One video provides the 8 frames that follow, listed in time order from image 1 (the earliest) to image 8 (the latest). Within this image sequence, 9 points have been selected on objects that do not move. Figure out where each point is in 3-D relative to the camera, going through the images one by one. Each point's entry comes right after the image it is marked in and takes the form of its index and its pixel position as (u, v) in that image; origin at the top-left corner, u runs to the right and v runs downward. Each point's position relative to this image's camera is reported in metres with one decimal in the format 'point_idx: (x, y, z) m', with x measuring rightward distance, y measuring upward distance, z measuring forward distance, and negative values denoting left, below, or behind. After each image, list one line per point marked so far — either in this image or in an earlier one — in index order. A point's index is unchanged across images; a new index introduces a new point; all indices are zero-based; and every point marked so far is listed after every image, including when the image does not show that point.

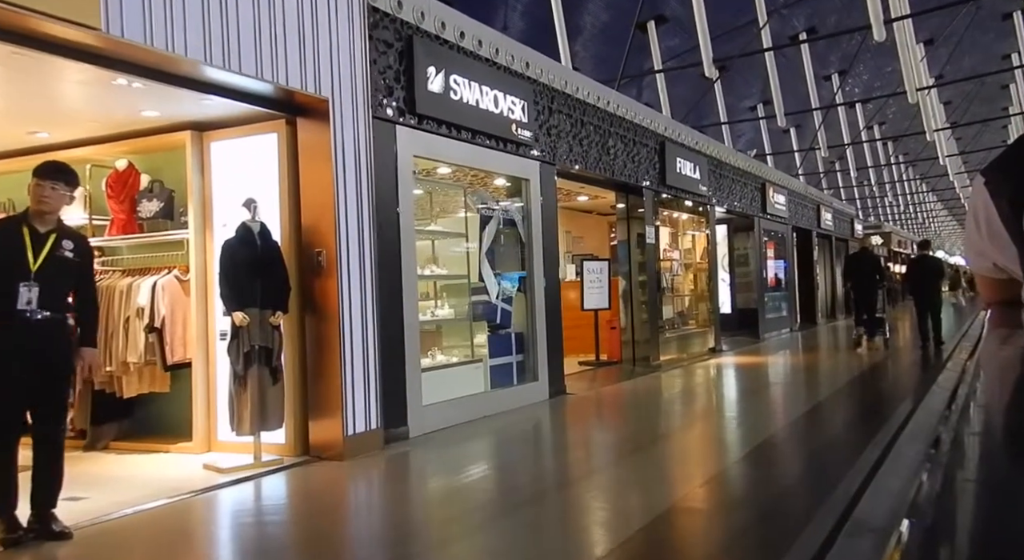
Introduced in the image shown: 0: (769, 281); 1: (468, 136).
0: (+4.5, 0.0, +14.3) m
1: (-0.3, +1.0, +6.0) m
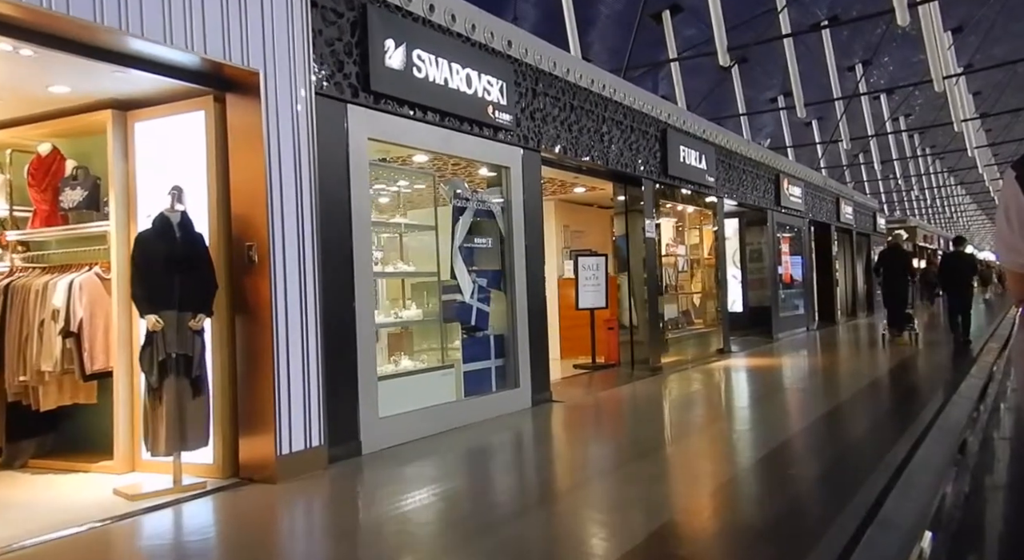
0: (+4.5, 0.0, +13.6) m
1: (-0.5, +1.1, +5.5) m
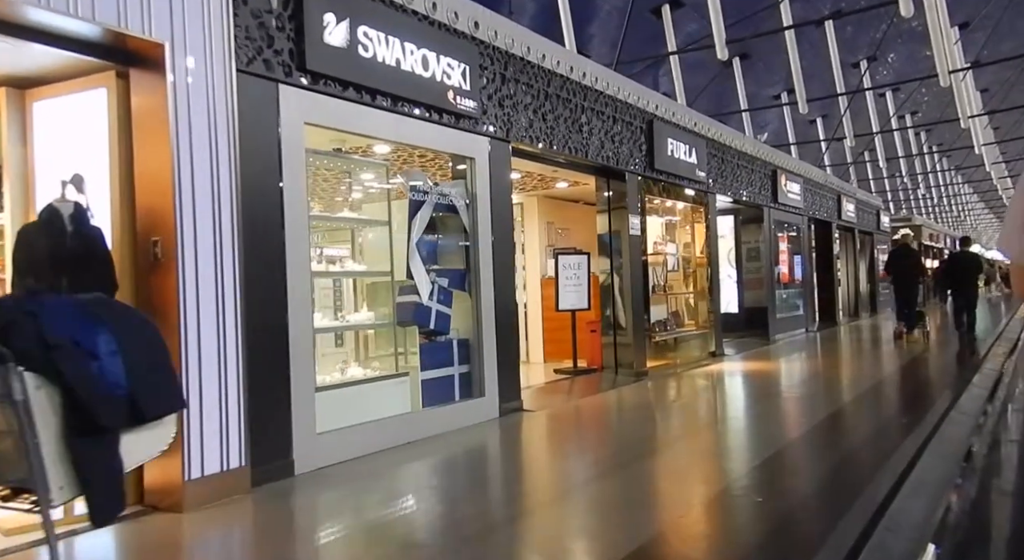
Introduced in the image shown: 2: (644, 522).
0: (+4.3, 0.0, +13.1) m
1: (-0.7, +1.1, +5.0) m
2: (+0.6, -1.2, +4.0) m
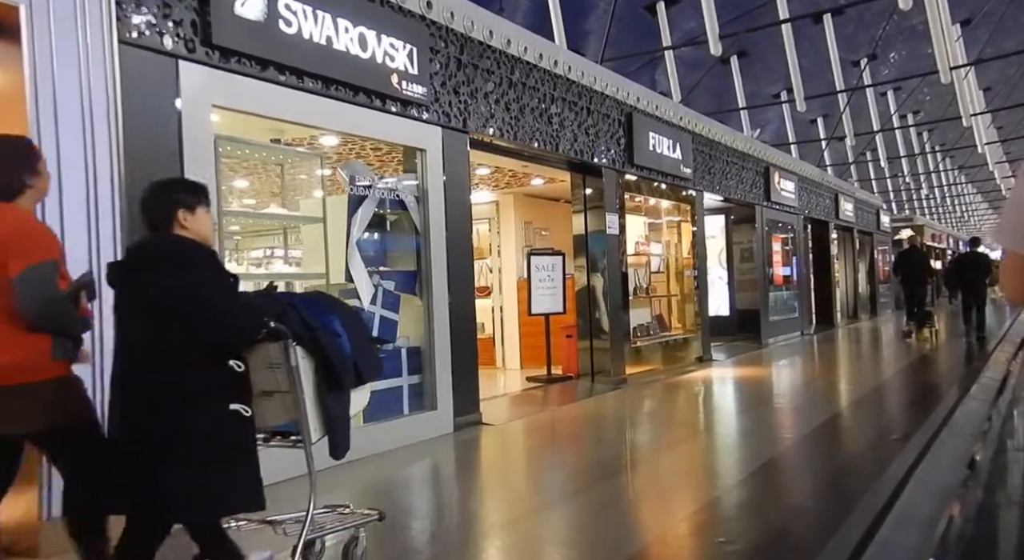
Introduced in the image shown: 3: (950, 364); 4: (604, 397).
0: (+4.0, 0.0, +12.6) m
1: (-1.0, +1.0, +4.5) m
2: (+0.3, -1.2, +3.5) m
3: (+5.1, -0.9, +9.5) m
4: (+0.8, -1.1, +7.5) m
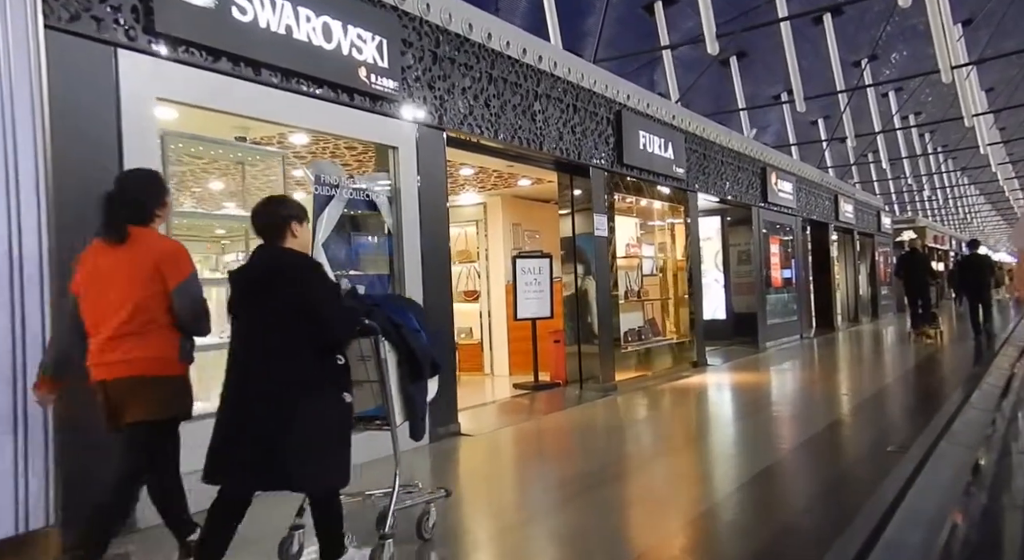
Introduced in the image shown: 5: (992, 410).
0: (+3.9, 0.0, +12.3) m
1: (-1.2, +1.0, +4.2) m
2: (+0.2, -1.2, +3.2) m
3: (+5.0, -1.0, +9.3) m
4: (+0.7, -1.1, +7.3) m
5: (+4.0, -1.1, +7.0) m
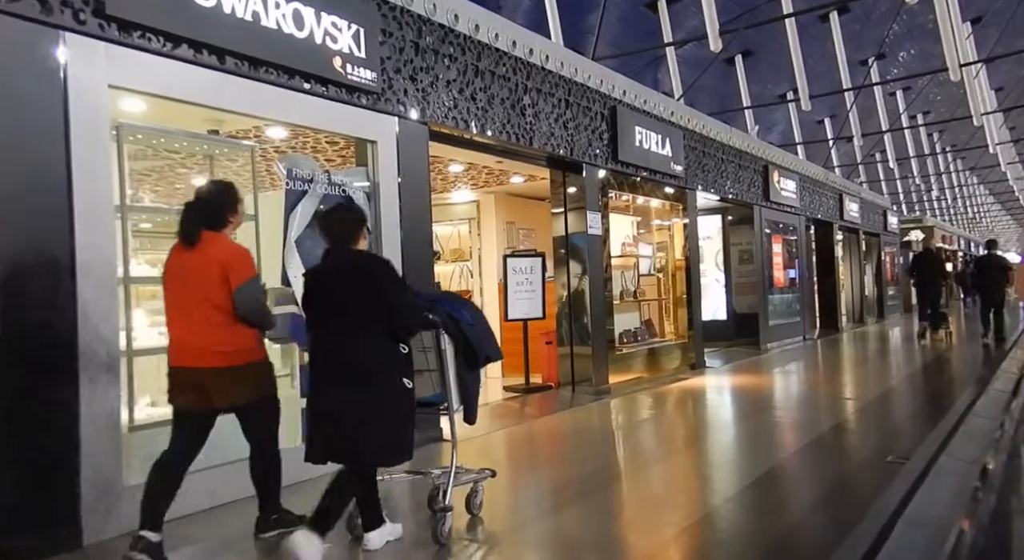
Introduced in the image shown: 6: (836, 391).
0: (+3.9, 0.0, +12.0) m
1: (-1.3, +1.0, +4.0) m
2: (+0.1, -1.2, +3.0) m
3: (+4.9, -1.0, +9.0) m
4: (+0.6, -1.1, +7.1) m
5: (+4.0, -1.1, +6.7) m
6: (+3.1, -1.1, +8.0) m
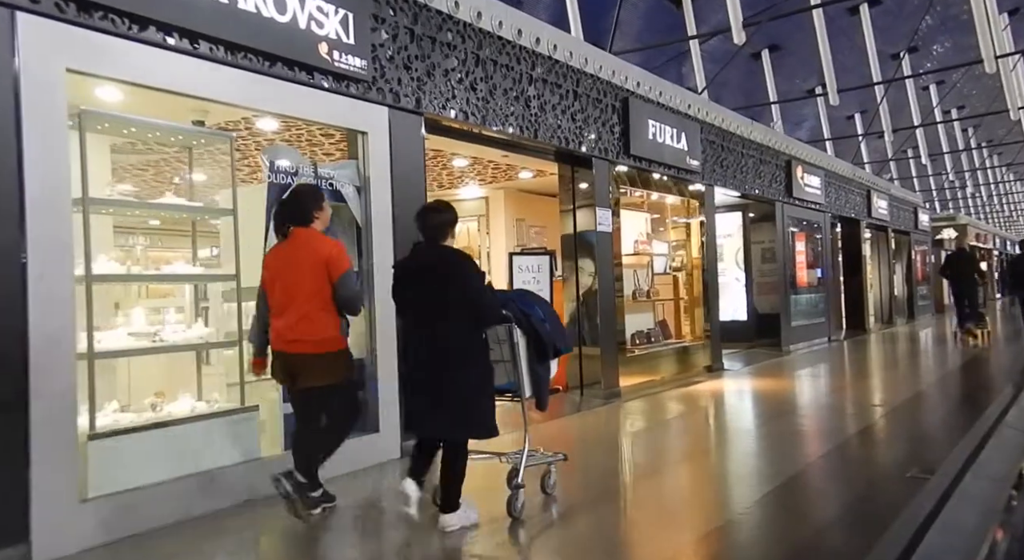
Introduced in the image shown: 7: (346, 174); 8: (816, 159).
0: (+4.1, 0.0, +11.6) m
1: (-1.3, +1.0, +3.8) m
2: (0.0, -1.2, +2.7) m
3: (+5.0, -1.0, +8.6) m
4: (+0.7, -1.1, +6.8) m
5: (+4.0, -1.1, +6.3) m
6: (+3.2, -1.1, +7.6) m
7: (-0.9, +0.6, +4.6) m
8: (+4.6, +1.8, +12.4) m
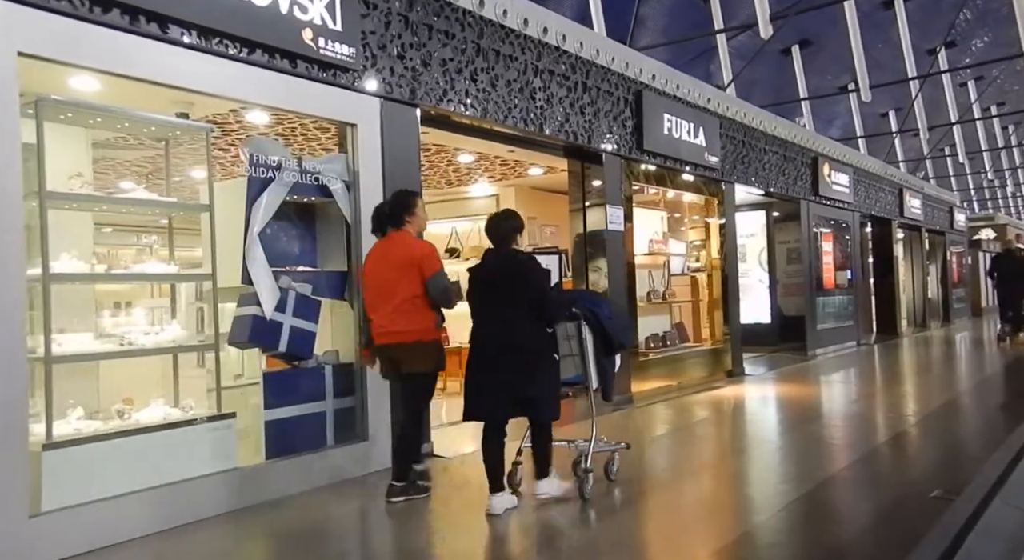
0: (+4.3, 0.0, +11.2) m
1: (-1.4, +1.0, +3.6) m
2: (-0.1, -1.2, +2.5) m
3: (+5.1, -1.0, +8.1) m
4: (+0.7, -1.1, +6.5) m
5: (+4.0, -1.1, +5.9) m
6: (+3.3, -1.1, +7.2) m
7: (-0.9, +0.6, +4.4) m
8: (+4.8, +1.8, +12.0) m
